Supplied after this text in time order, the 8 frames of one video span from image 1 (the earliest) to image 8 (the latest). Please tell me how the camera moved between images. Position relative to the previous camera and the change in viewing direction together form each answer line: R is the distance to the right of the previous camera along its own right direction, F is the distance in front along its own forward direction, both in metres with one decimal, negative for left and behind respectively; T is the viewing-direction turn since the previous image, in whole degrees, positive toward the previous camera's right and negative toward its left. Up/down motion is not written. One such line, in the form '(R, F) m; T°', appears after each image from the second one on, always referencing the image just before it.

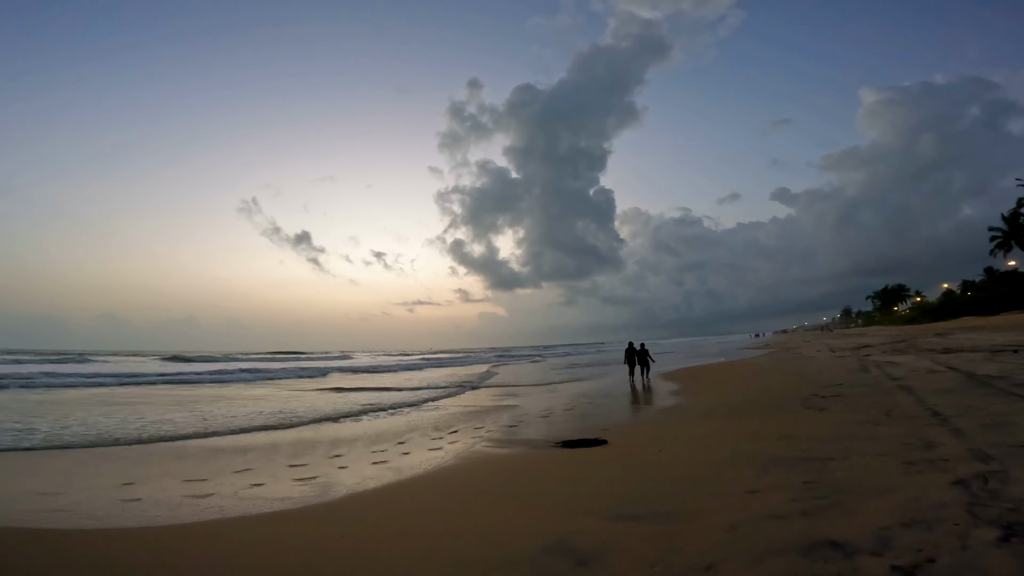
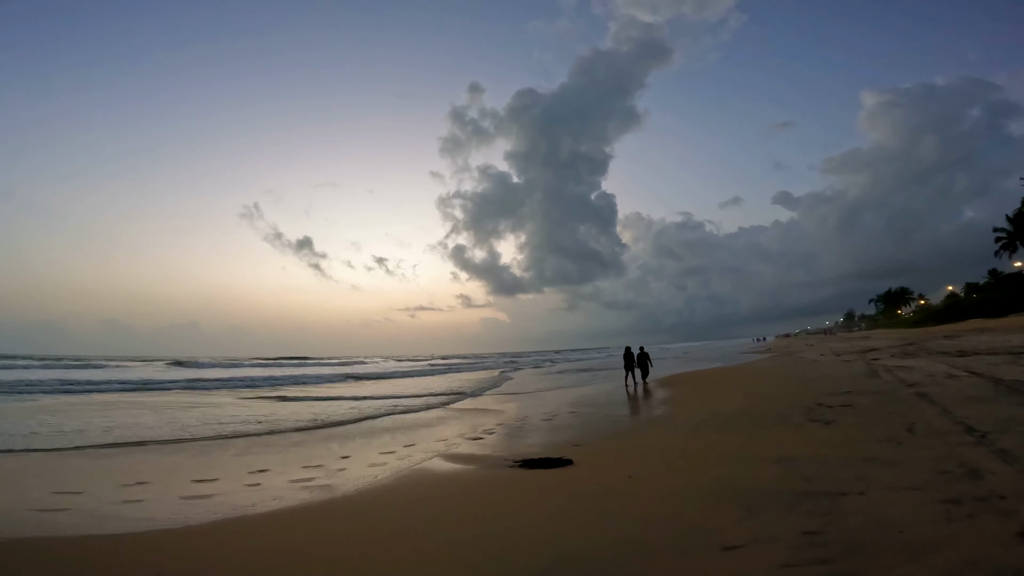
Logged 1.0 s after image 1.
(+0.5, +0.8) m; 0°
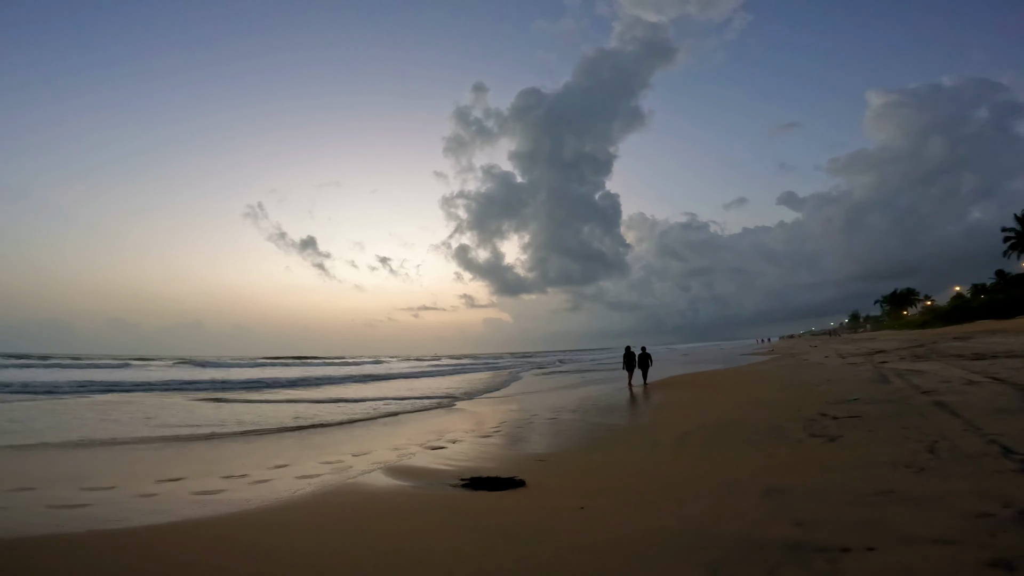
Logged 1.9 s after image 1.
(+0.5, +0.7) m; 0°
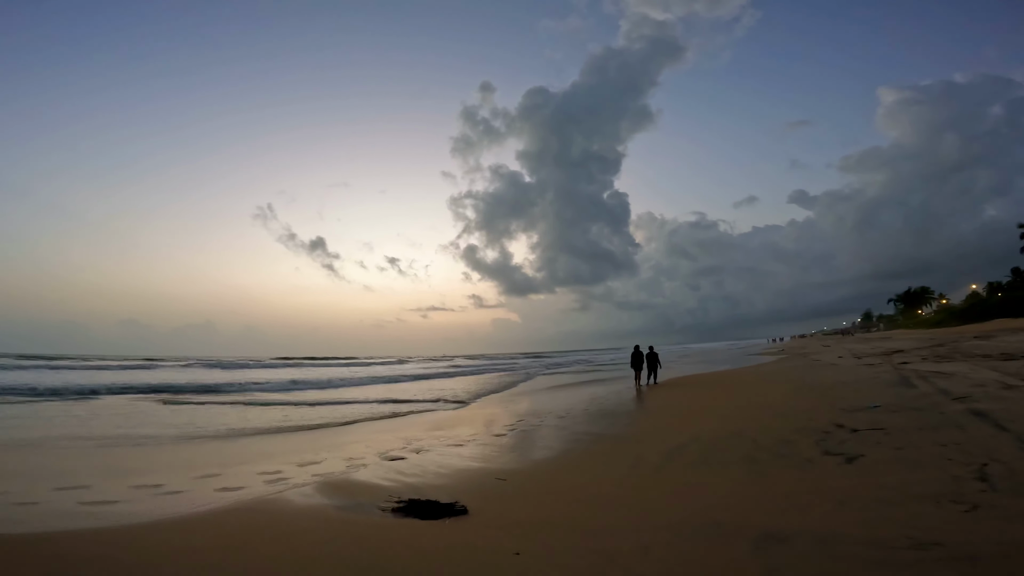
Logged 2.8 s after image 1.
(+0.4, +0.7) m; -1°
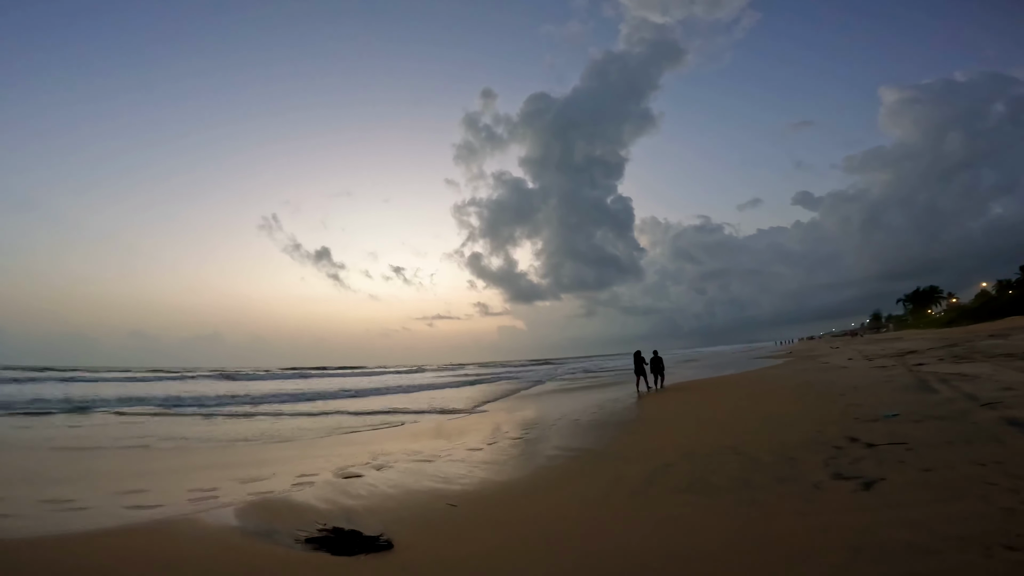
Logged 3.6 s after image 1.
(+0.4, +0.6) m; -1°
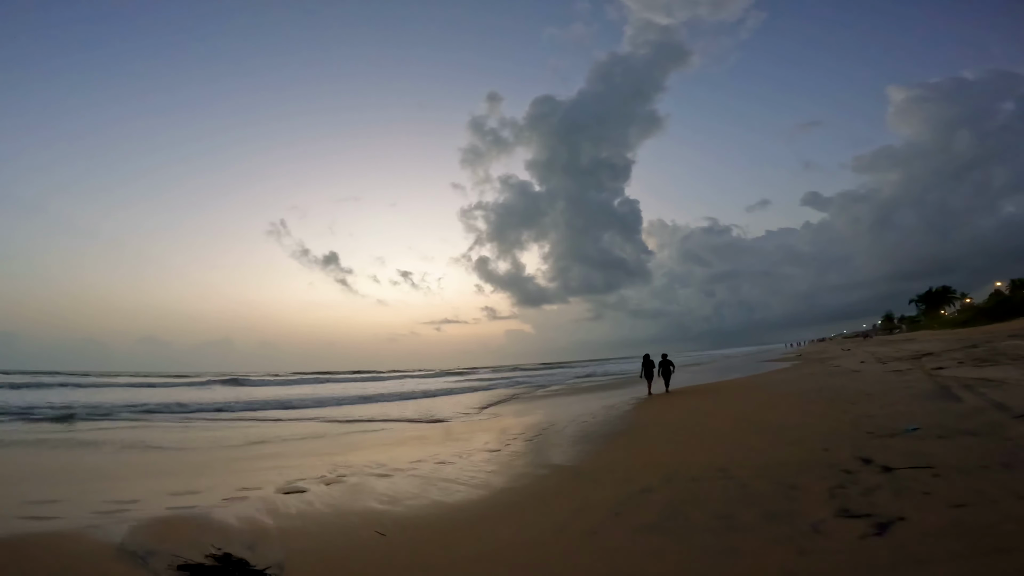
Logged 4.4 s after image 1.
(+0.4, +0.6) m; -1°
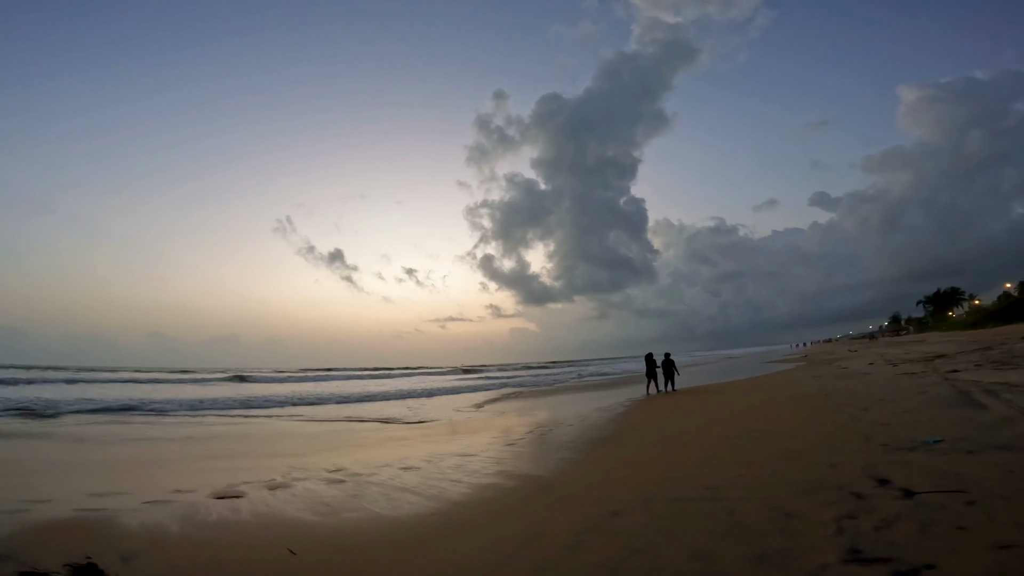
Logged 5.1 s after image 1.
(+0.3, +0.5) m; -1°
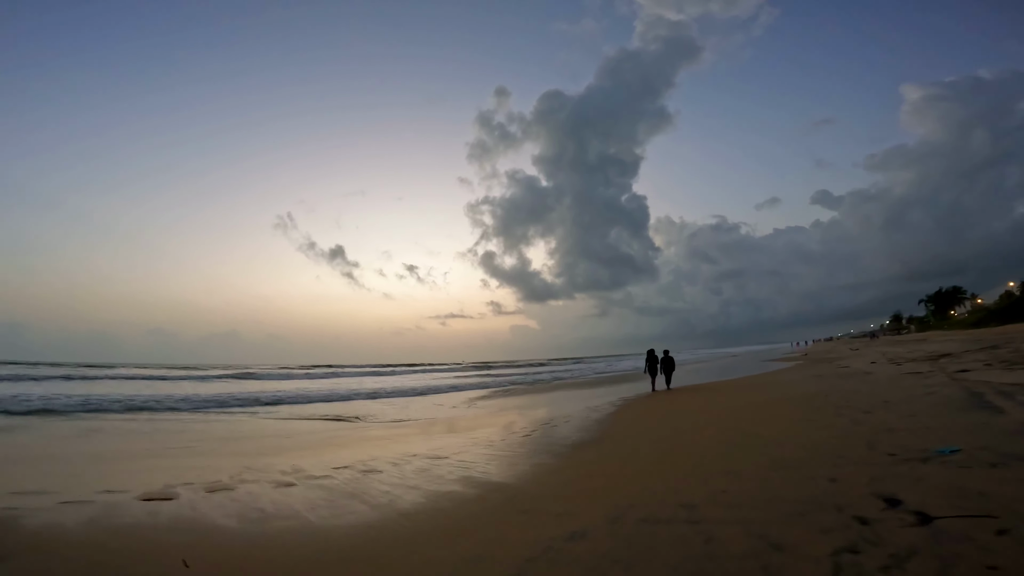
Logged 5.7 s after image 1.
(+0.3, +0.5) m; 0°
